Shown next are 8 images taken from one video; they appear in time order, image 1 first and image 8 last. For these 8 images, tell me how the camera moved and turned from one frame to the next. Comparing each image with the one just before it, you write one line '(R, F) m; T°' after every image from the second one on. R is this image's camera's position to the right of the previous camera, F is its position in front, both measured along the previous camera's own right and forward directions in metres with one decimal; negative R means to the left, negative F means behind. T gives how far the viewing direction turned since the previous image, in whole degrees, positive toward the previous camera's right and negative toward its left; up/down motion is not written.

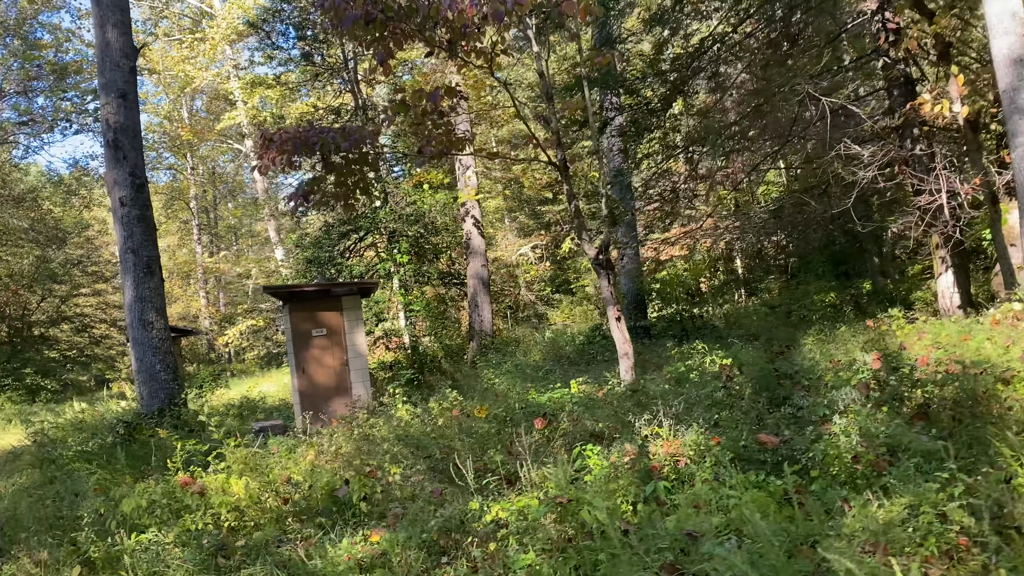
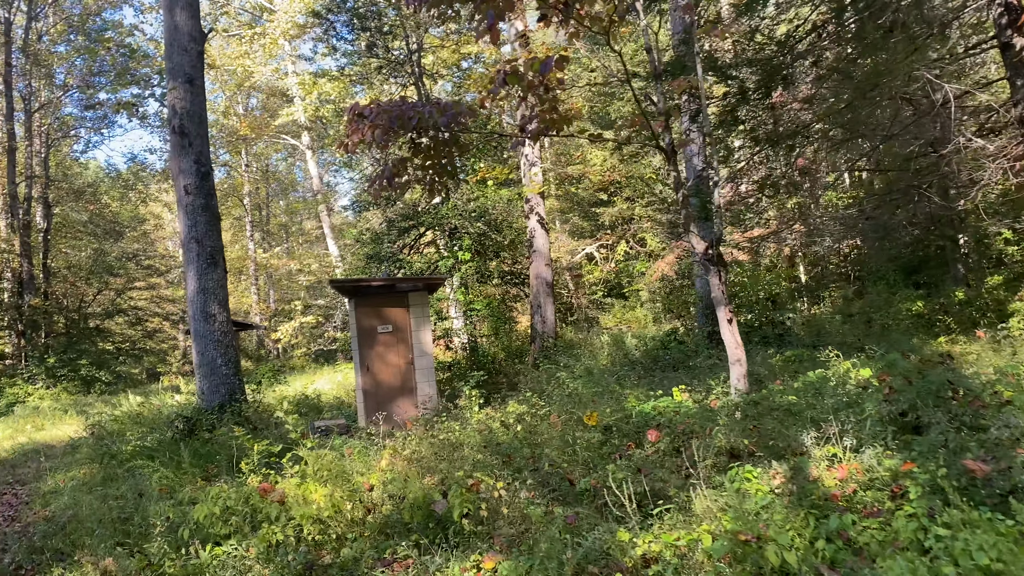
(-0.3, +0.4) m; -3°
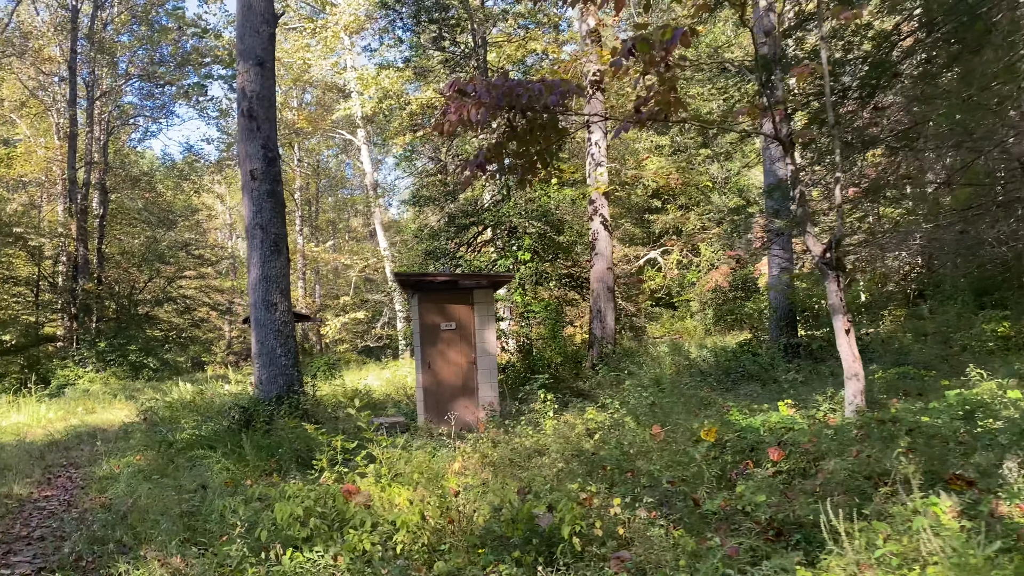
(-0.3, +0.3) m; -3°
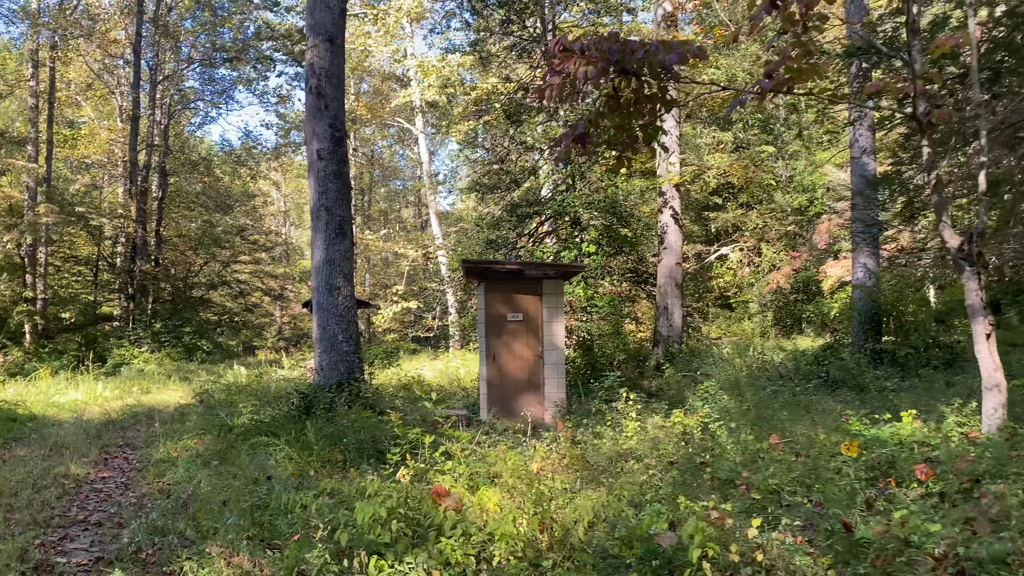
(-0.2, +0.3) m; -3°
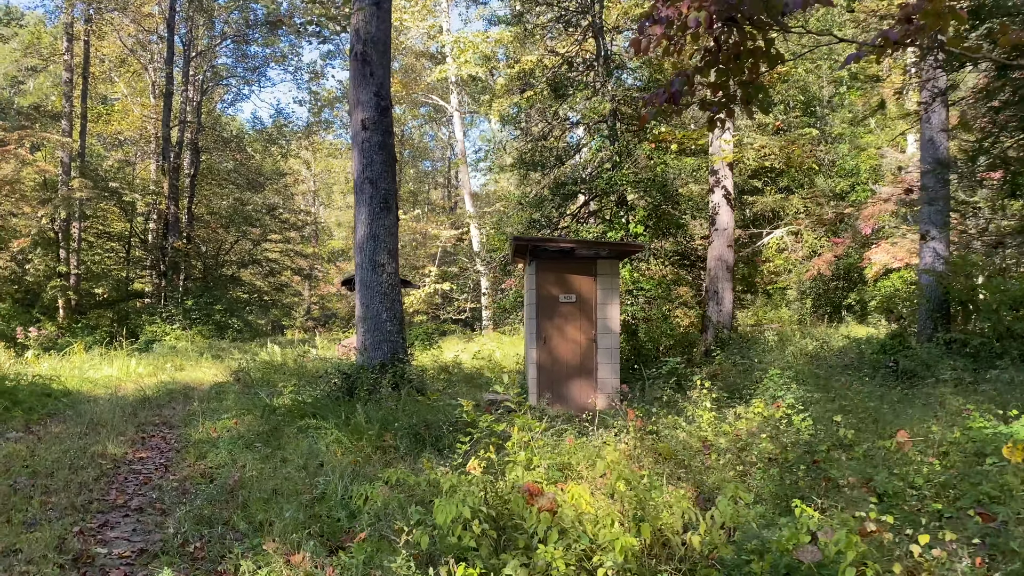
(-0.2, +0.3) m; -2°
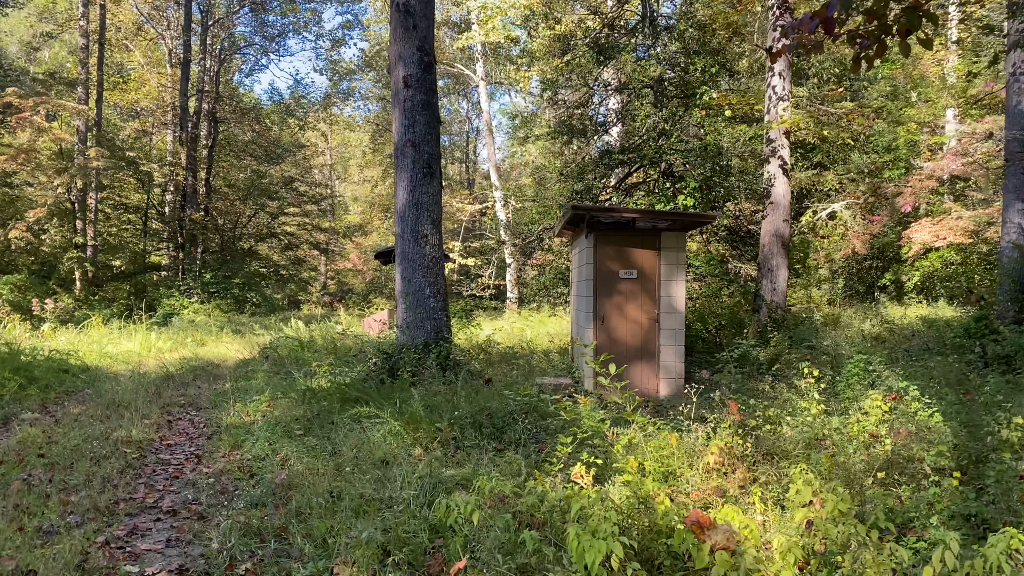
(-0.3, +0.5) m; -1°
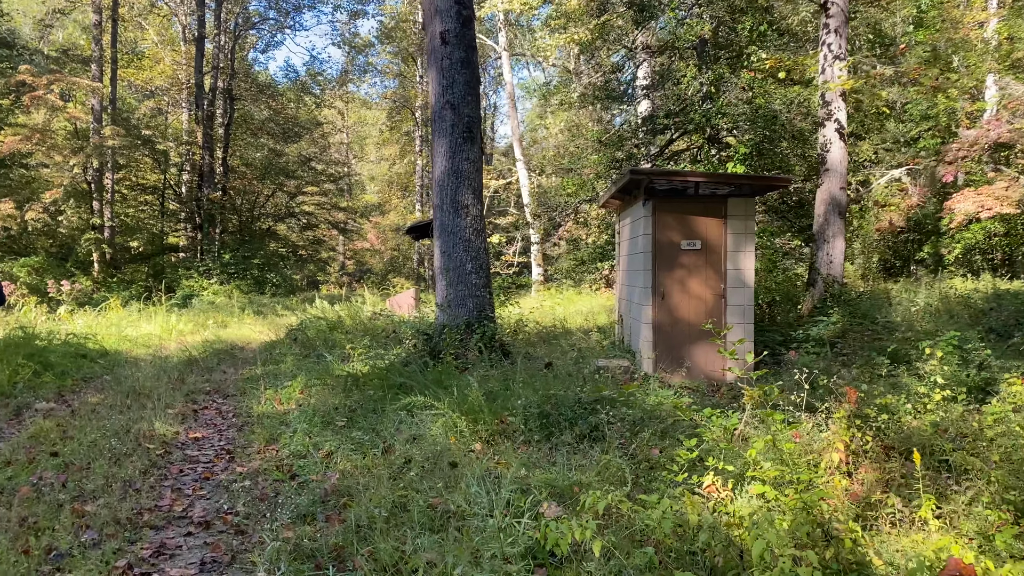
(-0.2, +0.5) m; -1°
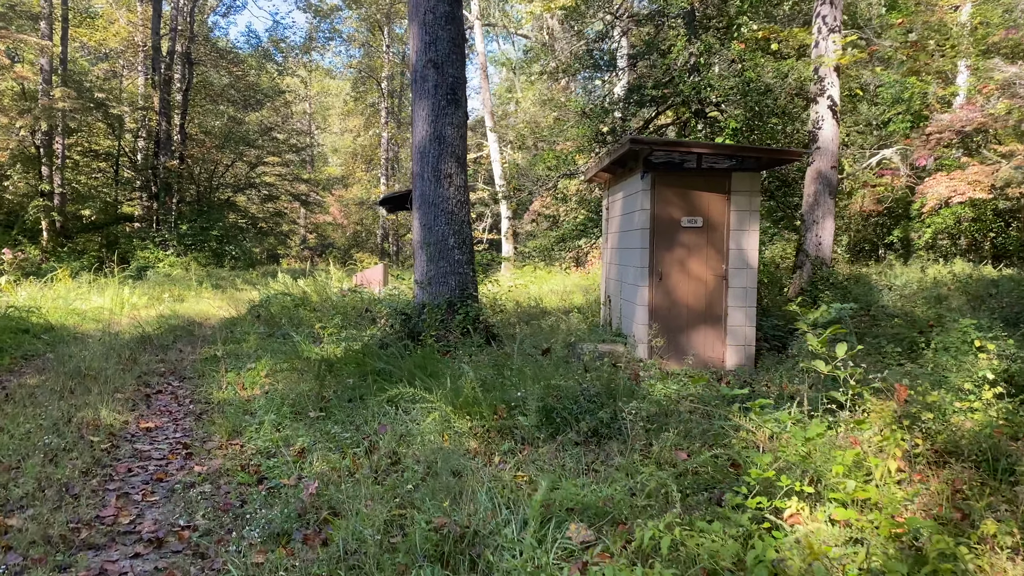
(-0.1, +0.4) m; +3°
